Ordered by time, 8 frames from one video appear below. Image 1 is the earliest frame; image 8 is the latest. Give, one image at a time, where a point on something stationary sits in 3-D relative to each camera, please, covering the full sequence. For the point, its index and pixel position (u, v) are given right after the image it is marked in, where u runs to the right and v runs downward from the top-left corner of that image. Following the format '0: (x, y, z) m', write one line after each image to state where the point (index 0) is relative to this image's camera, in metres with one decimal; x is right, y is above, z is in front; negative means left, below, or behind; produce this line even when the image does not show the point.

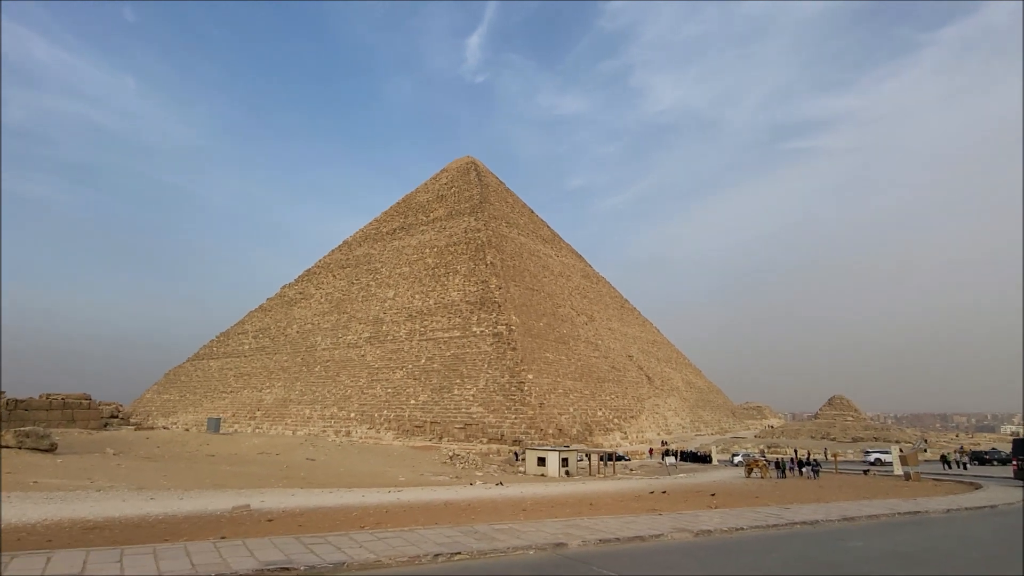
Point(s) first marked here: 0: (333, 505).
0: (-1.4, -1.8, +4.9) m
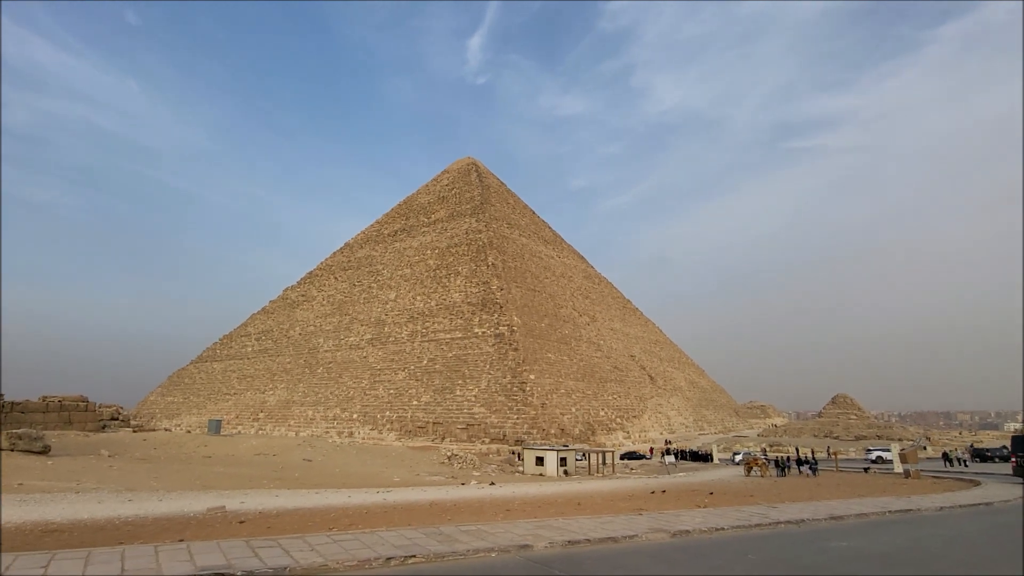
0: (-1.5, -1.7, +4.8) m
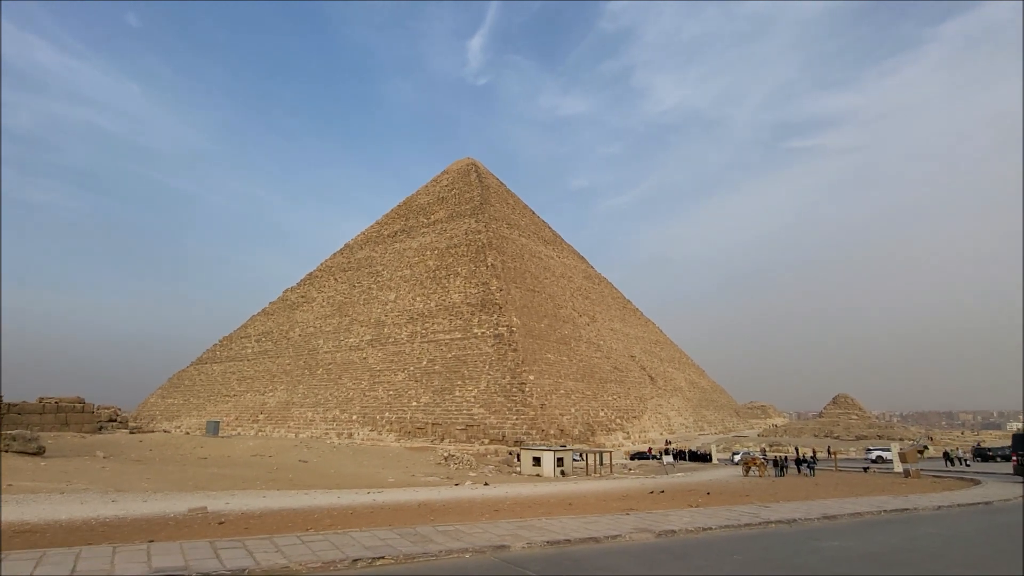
0: (-1.6, -1.7, +4.7) m
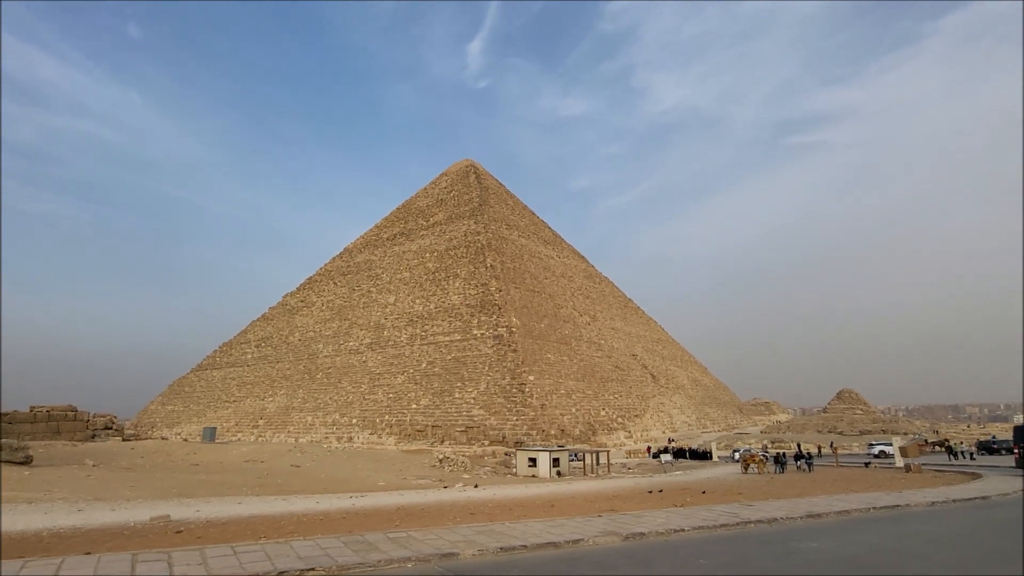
0: (-1.8, -1.7, +4.6) m
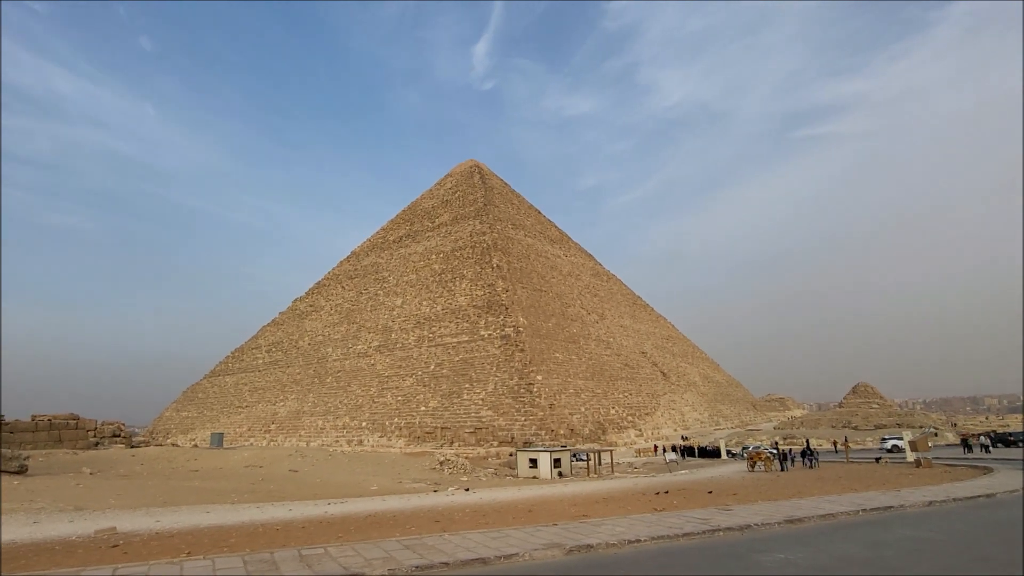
0: (-2.0, -1.7, +4.3) m
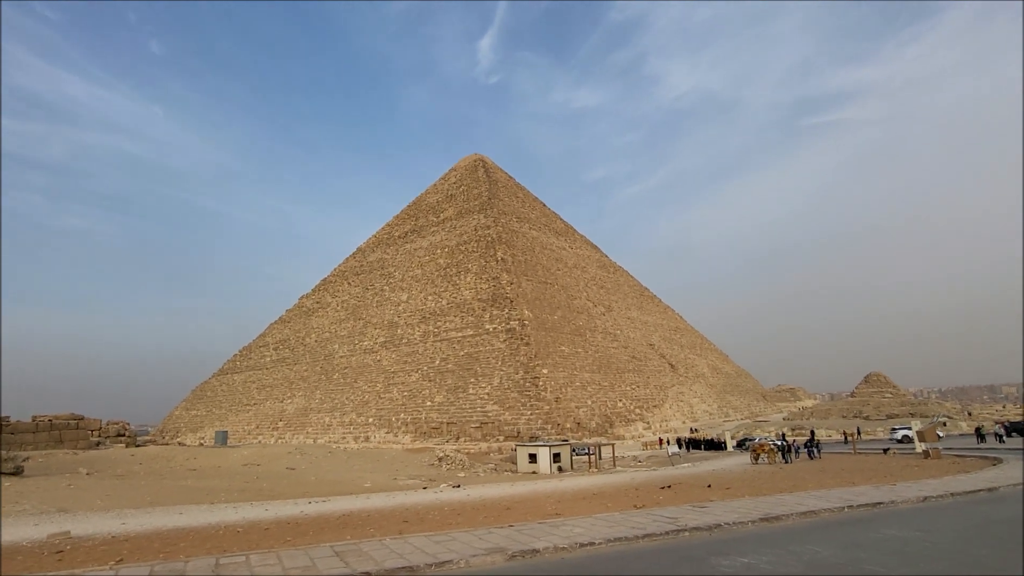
0: (-2.1, -1.6, +4.2) m
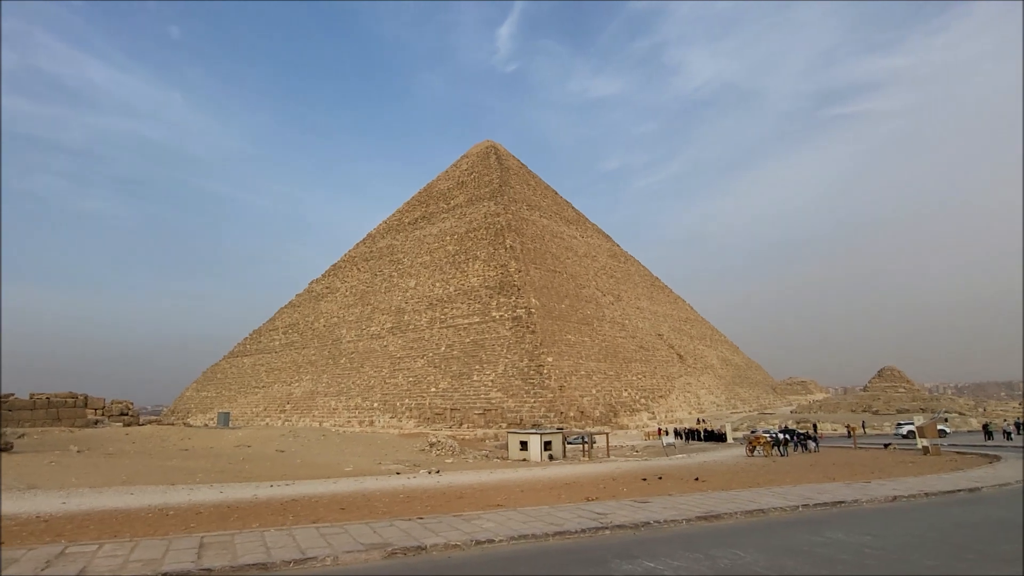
0: (-2.4, -1.5, +4.0) m
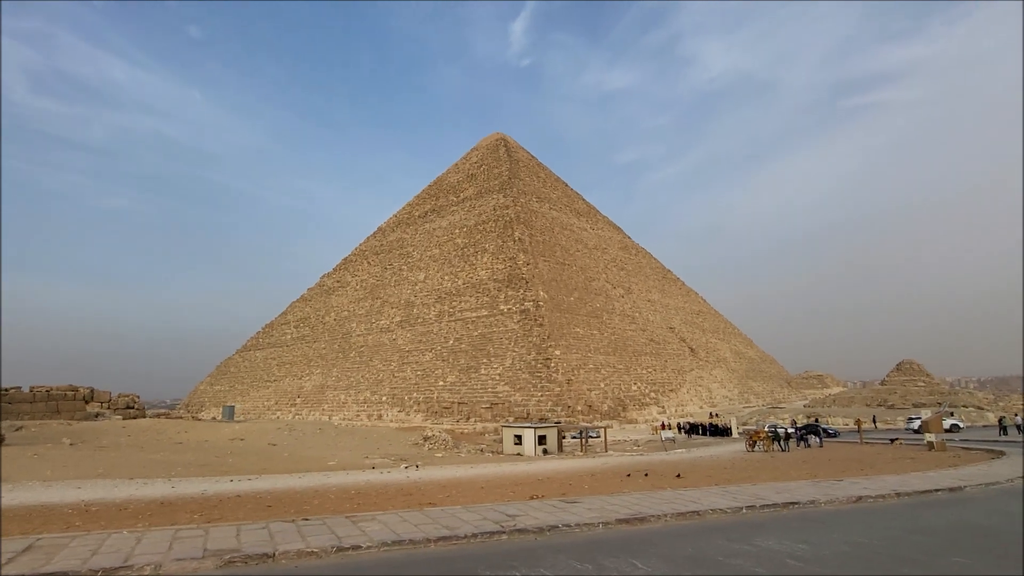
0: (-2.7, -1.4, +3.8) m
